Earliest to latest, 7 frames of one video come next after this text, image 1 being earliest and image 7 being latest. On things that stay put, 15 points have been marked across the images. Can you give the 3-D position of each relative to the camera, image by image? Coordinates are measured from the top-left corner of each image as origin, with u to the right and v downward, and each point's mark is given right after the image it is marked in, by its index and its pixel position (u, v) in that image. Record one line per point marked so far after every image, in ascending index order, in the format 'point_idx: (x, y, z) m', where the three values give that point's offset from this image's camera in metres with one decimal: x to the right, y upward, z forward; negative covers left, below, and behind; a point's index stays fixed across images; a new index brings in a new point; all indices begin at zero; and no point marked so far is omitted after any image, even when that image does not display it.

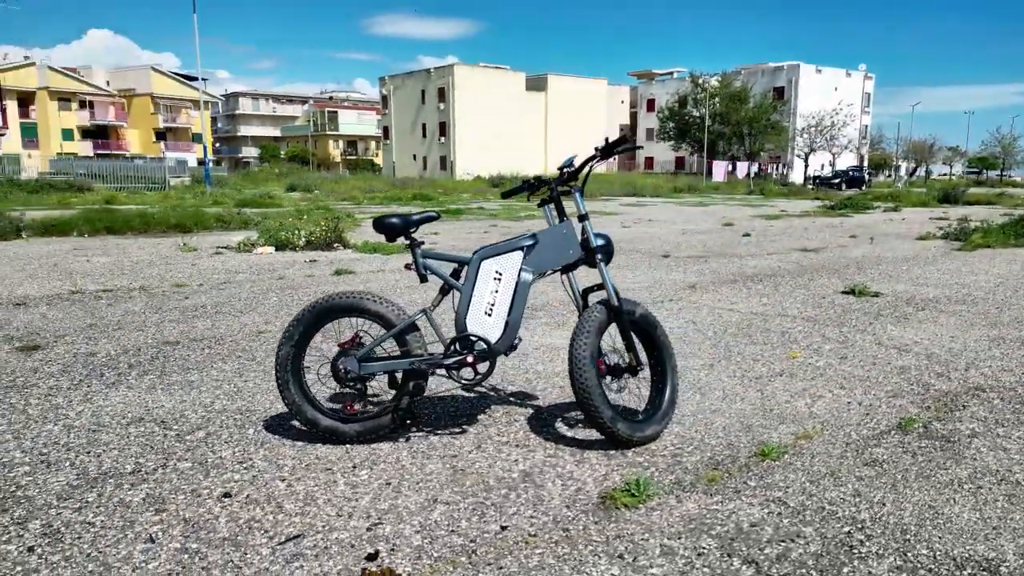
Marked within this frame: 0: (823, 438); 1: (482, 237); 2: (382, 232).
0: (+1.4, -0.7, +3.4) m
1: (-0.5, +0.9, +14.7) m
2: (-0.6, +0.2, +3.2) m
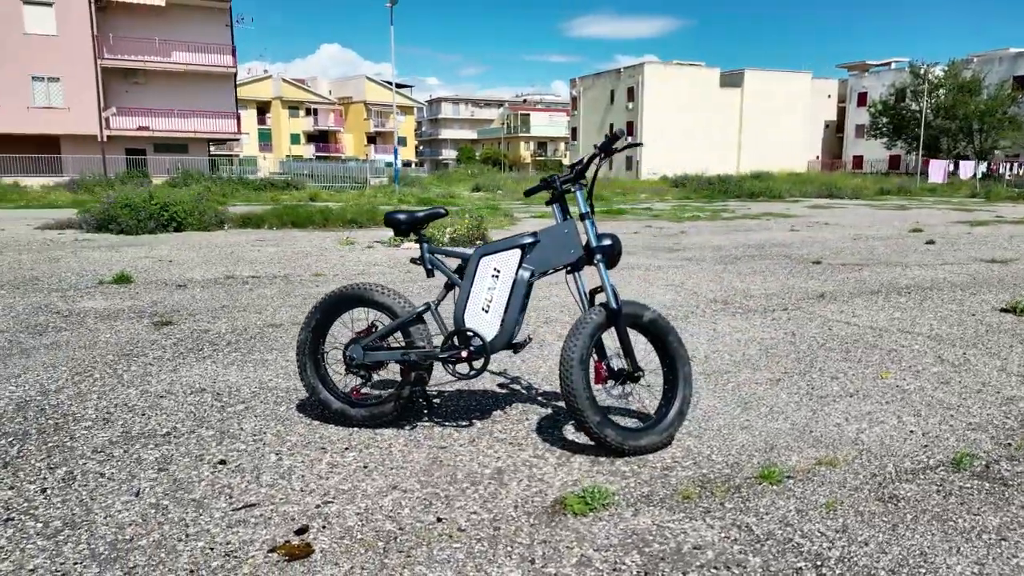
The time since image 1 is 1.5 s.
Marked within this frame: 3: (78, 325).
0: (+1.4, -0.7, +3.0) m
1: (+2.3, +0.8, +14.5) m
2: (-0.6, +0.3, +3.4) m
3: (-3.6, -0.3, +6.0) m
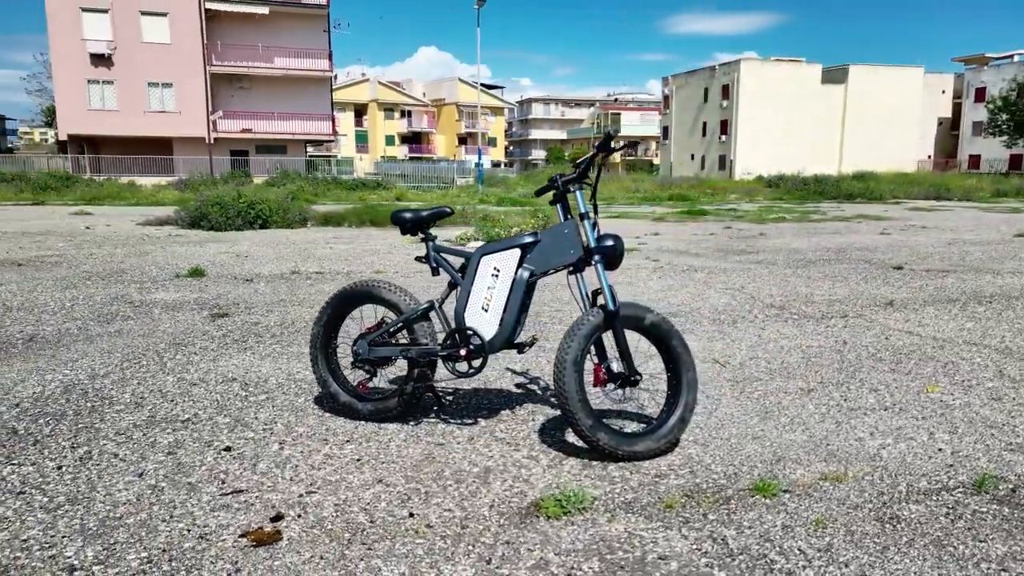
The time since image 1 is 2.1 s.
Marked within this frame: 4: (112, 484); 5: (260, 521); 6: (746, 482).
0: (+1.3, -0.8, +2.9) m
1: (+3.7, +0.8, +14.1) m
2: (-0.5, +0.3, +3.4) m
3: (-3.2, -0.2, +6.4) m
4: (-1.5, -0.7, +2.8) m
5: (-0.9, -0.8, +2.5) m
6: (+0.9, -0.8, +2.9) m
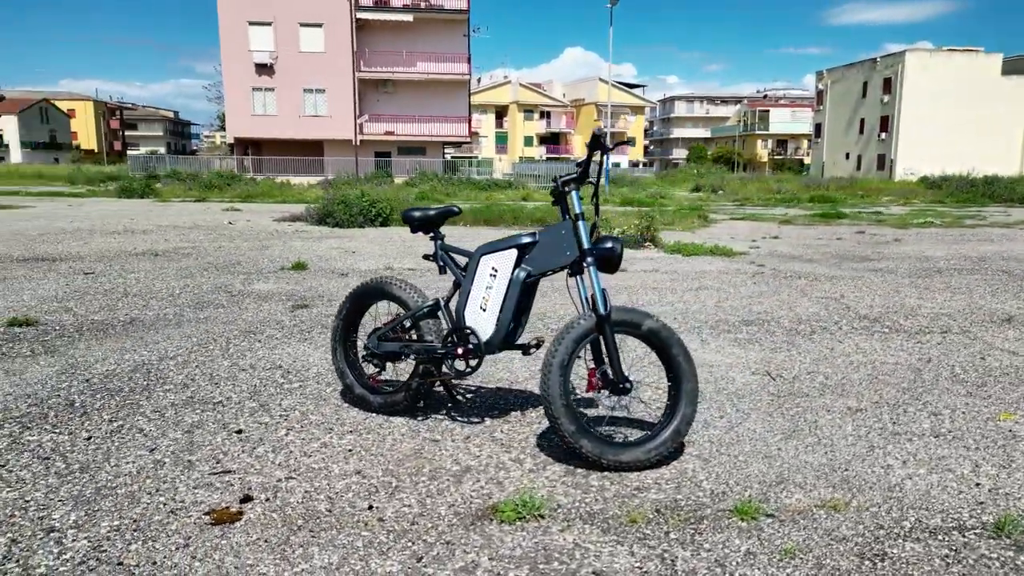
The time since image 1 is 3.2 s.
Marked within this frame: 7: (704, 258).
0: (+1.2, -0.8, +2.6) m
1: (+5.6, +0.6, +13.3) m
2: (-0.5, +0.3, +3.5) m
3: (-2.6, -0.1, +6.9) m
4: (-1.6, -0.7, +3.0) m
5: (-1.0, -0.8, +2.6) m
6: (+0.8, -0.8, +2.7) m
7: (+3.1, +0.5, +11.9) m
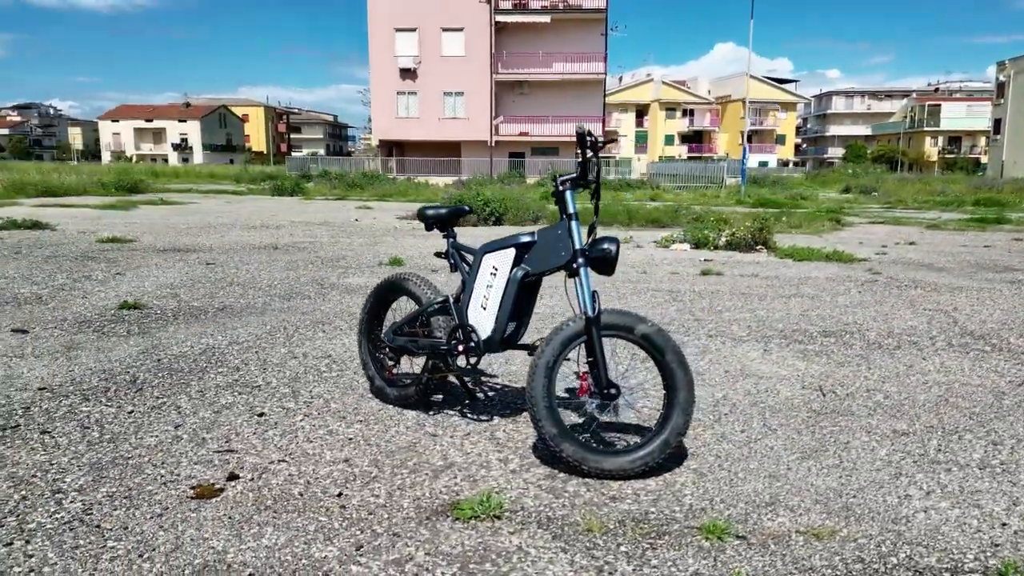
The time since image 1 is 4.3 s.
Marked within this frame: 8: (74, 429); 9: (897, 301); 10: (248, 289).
0: (+1.1, -0.8, +2.4) m
1: (+7.3, +0.4, +12.1) m
2: (-0.4, +0.3, +3.6) m
3: (-1.9, -0.1, +7.3) m
4: (-1.7, -0.6, +3.3) m
5: (-1.1, -0.7, +2.8) m
6: (+0.7, -0.8, +2.5) m
7: (+4.6, +0.4, +11.2) m
8: (-2.0, -0.6, +3.3) m
9: (+4.0, -0.1, +7.6) m
10: (-2.8, 0.0, +7.7) m
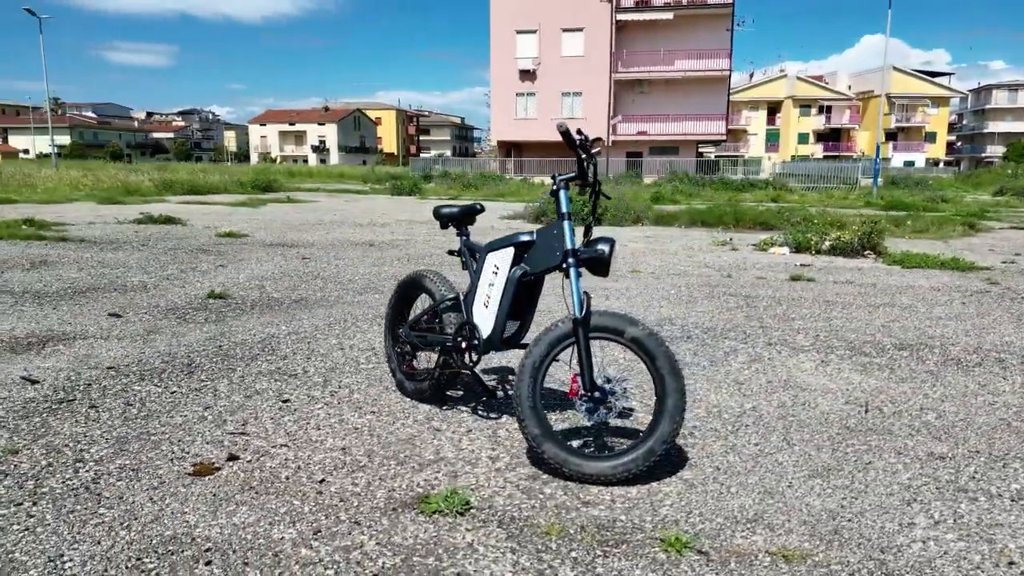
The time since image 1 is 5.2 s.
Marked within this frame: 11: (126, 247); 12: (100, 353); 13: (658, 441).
0: (+0.9, -0.9, +2.2) m
1: (+8.6, +0.2, +10.8) m
2: (-0.4, +0.3, +3.6) m
3: (-1.2, 0.0, +7.6) m
4: (-1.6, -0.6, +3.6) m
5: (-1.2, -0.7, +3.0) m
6: (+0.5, -0.8, +2.4) m
7: (+5.9, +0.2, +10.3) m
8: (-2.0, -0.6, +3.6) m
9: (+4.7, -0.2, +6.9) m
10: (-2.0, +0.1, +8.1) m
11: (-6.2, +0.7, +11.8) m
12: (-2.7, -0.4, +4.8) m
13: (+0.6, -0.6, +2.8) m
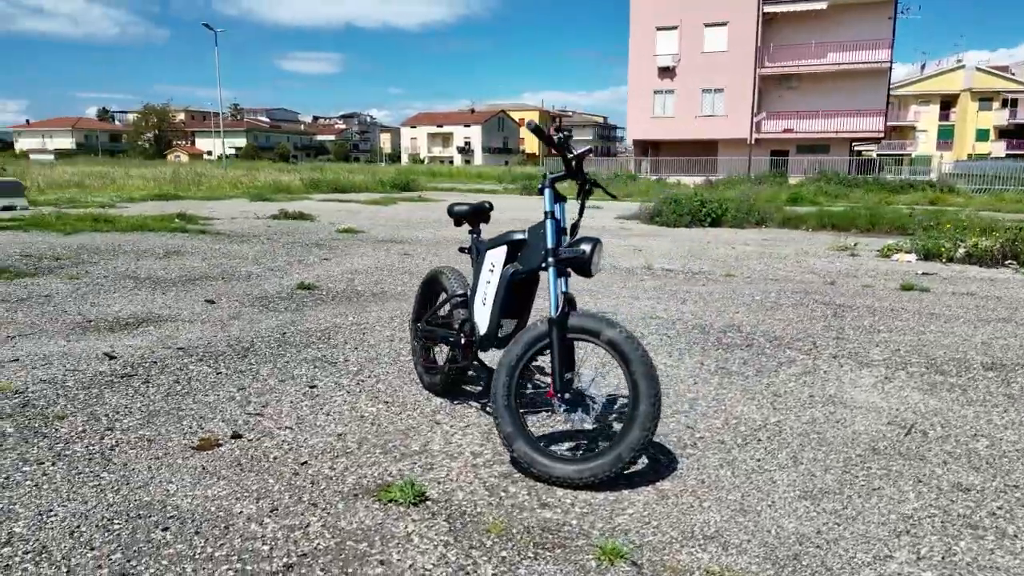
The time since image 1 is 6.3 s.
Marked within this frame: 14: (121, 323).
0: (+0.7, -0.9, +2.1) m
1: (+9.9, -0.1, +9.1) m
2: (-0.3, +0.3, +3.7) m
3: (-0.4, 0.0, +7.7) m
4: (-1.6, -0.5, +3.9) m
5: (-1.3, -0.6, +3.2) m
6: (+0.3, -0.8, +2.4) m
7: (+7.1, 0.0, +9.2) m
8: (-1.9, -0.5, +4.0) m
9: (+5.2, -0.4, +6.0) m
10: (-1.1, +0.1, +8.4) m
11: (-4.5, +0.8, +12.8) m
12: (-2.4, -0.3, +5.3) m
13: (+0.4, -0.6, +2.7) m
14: (-3.0, -0.3, +5.7) m
